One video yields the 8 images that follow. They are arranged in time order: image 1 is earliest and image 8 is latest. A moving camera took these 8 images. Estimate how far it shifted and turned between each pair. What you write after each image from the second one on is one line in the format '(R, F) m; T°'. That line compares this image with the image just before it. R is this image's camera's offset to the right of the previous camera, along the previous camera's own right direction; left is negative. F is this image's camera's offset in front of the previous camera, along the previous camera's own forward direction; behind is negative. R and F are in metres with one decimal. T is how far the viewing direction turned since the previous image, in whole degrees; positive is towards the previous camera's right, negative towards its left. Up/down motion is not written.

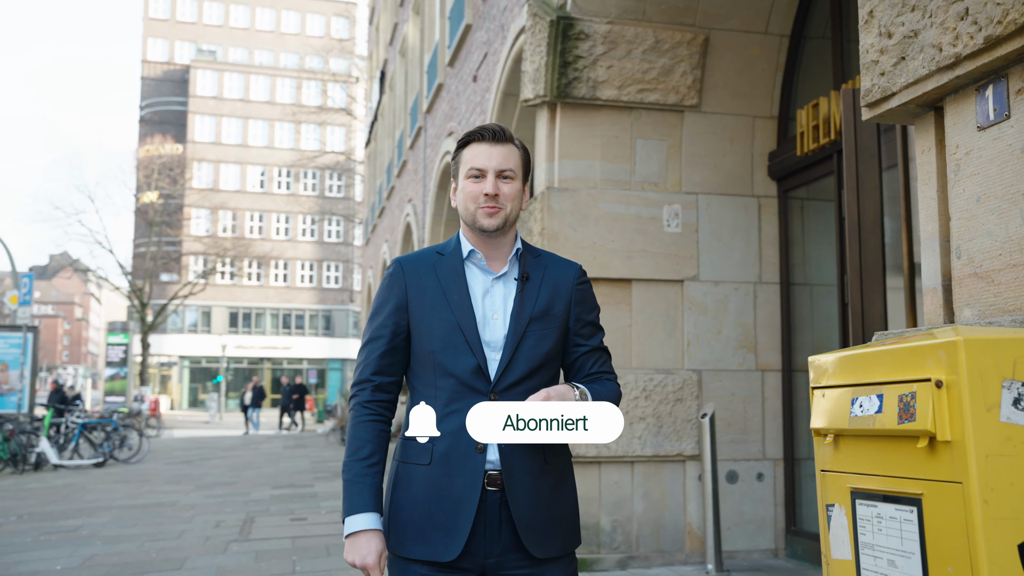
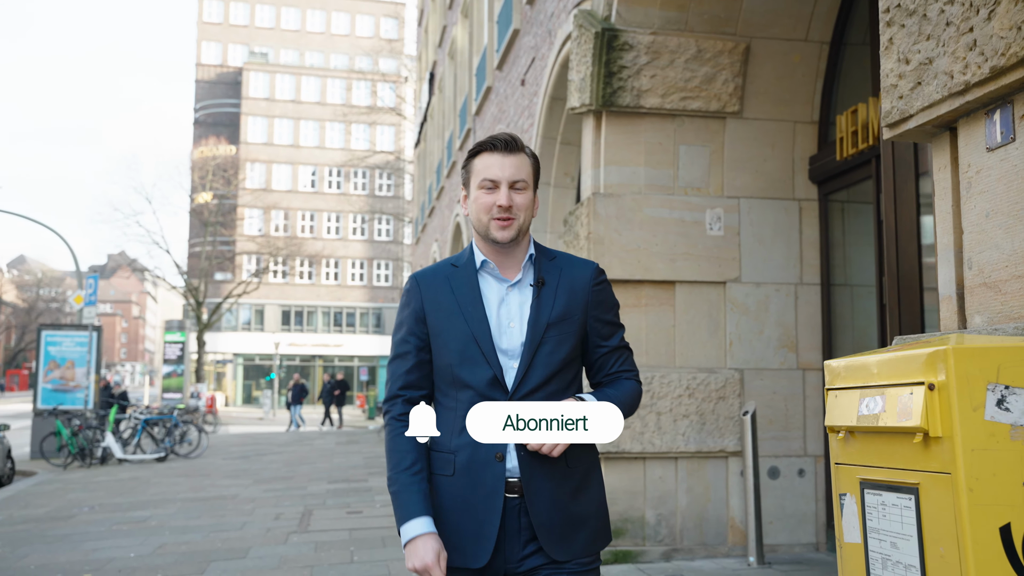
(0.0, -0.3) m; -3°
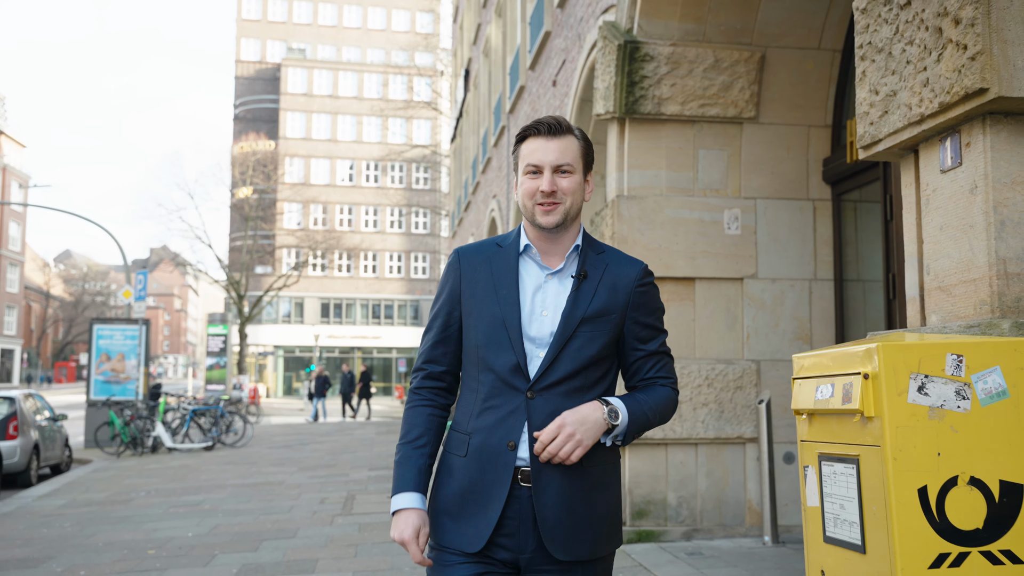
(+0.1, -0.5) m; -2°
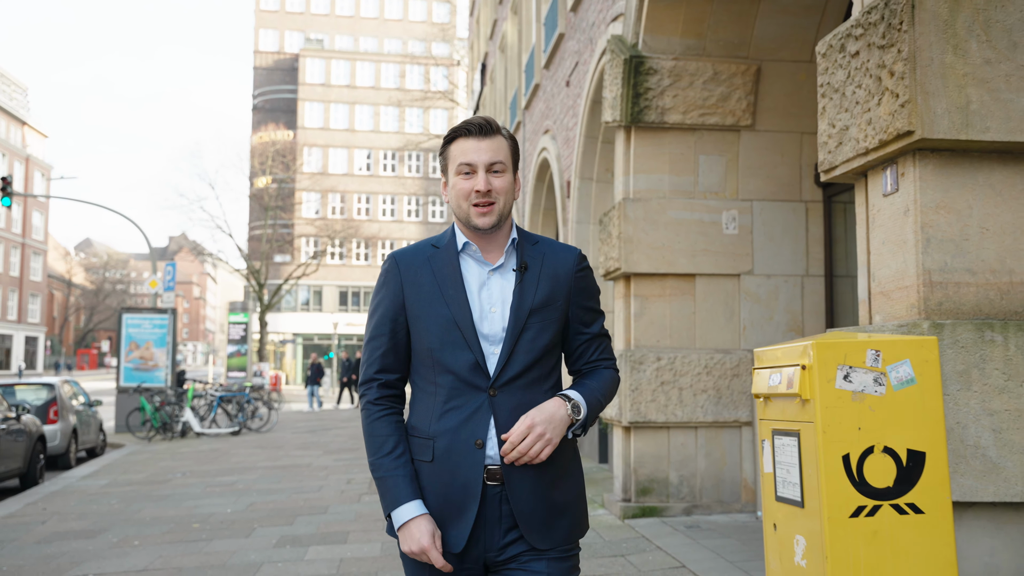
(0.0, -0.6) m; -1°
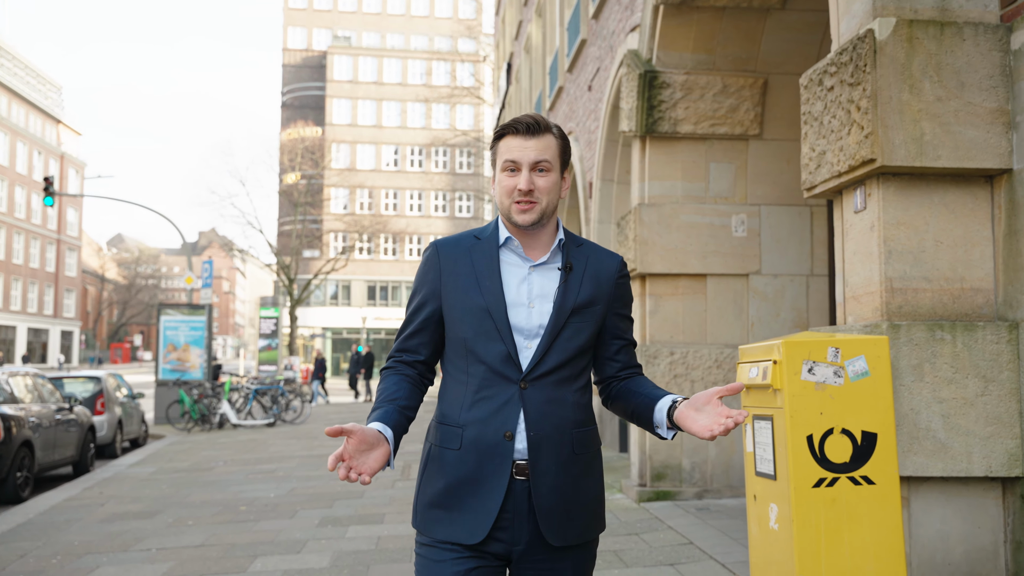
(0.0, -0.6) m; -2°
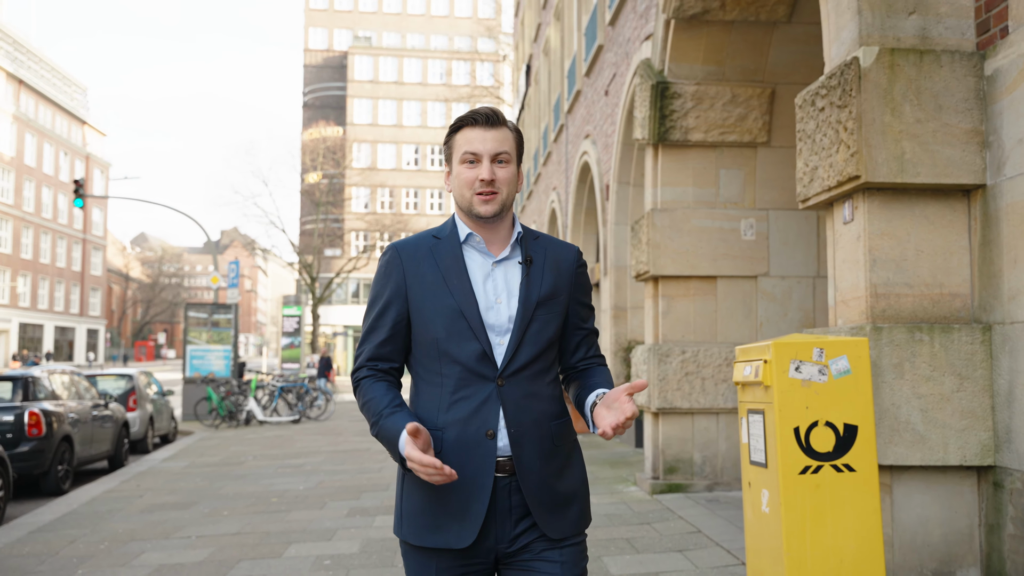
(0.0, -0.4) m; -1°
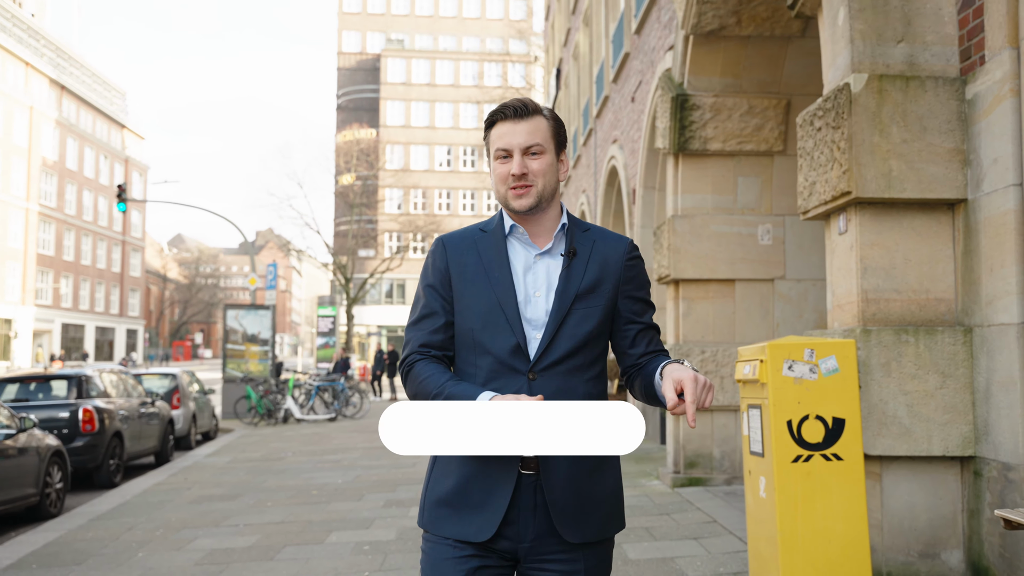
(+0.1, -0.4) m; -2°
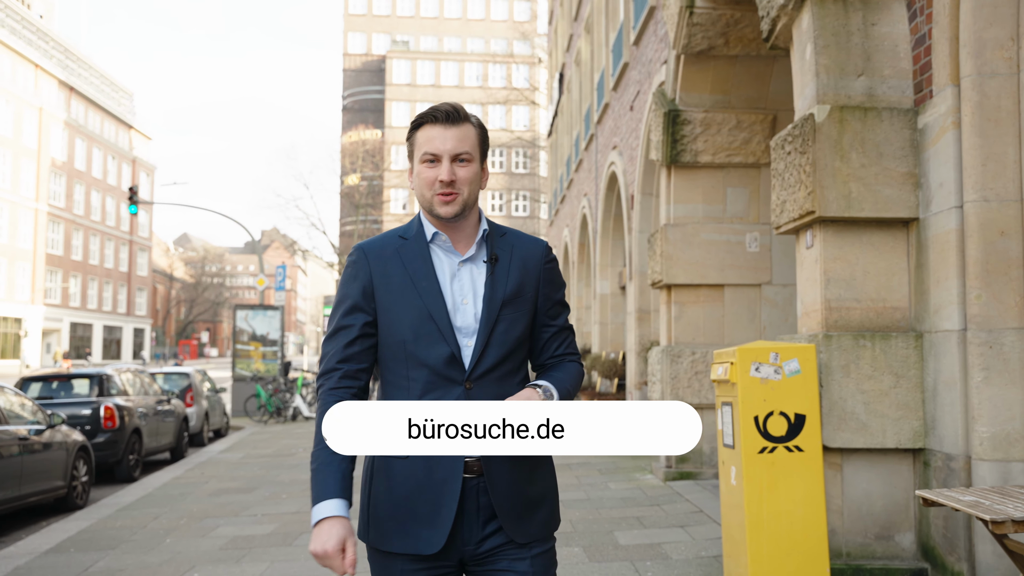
(0.0, -0.5) m; 0°
